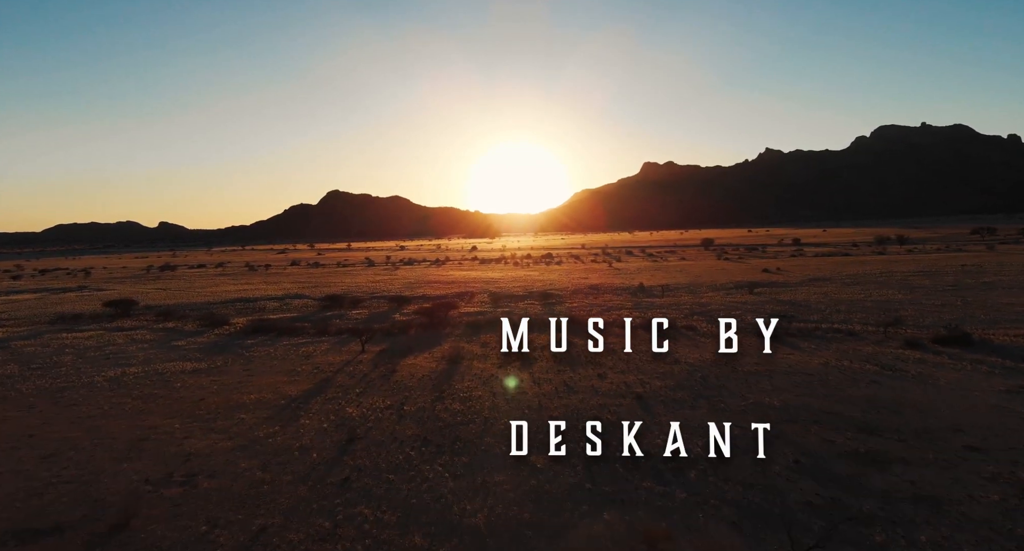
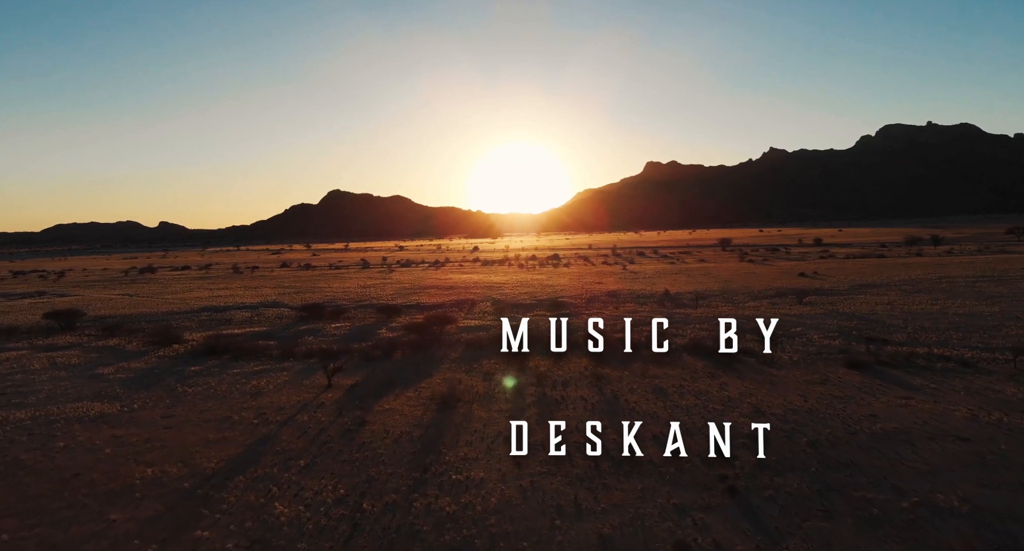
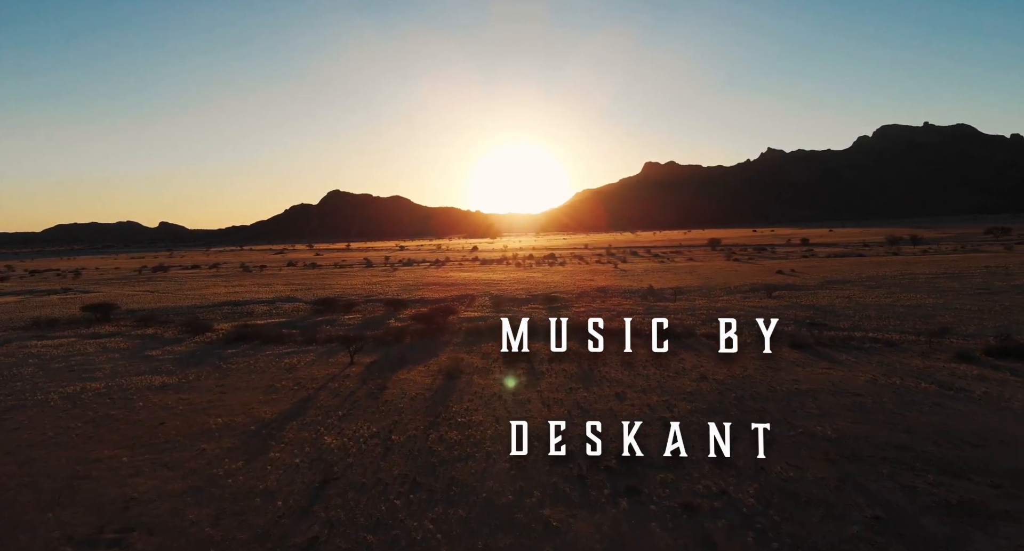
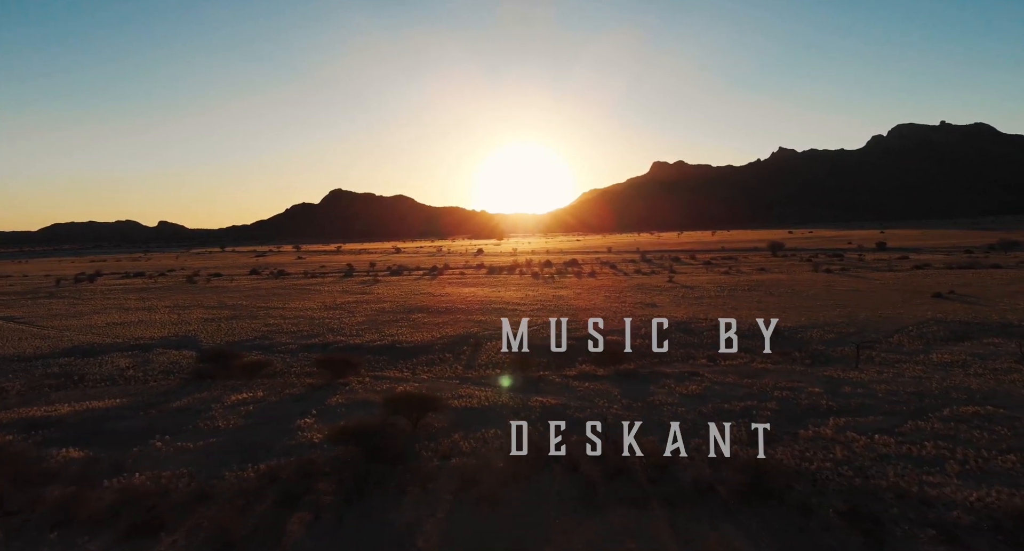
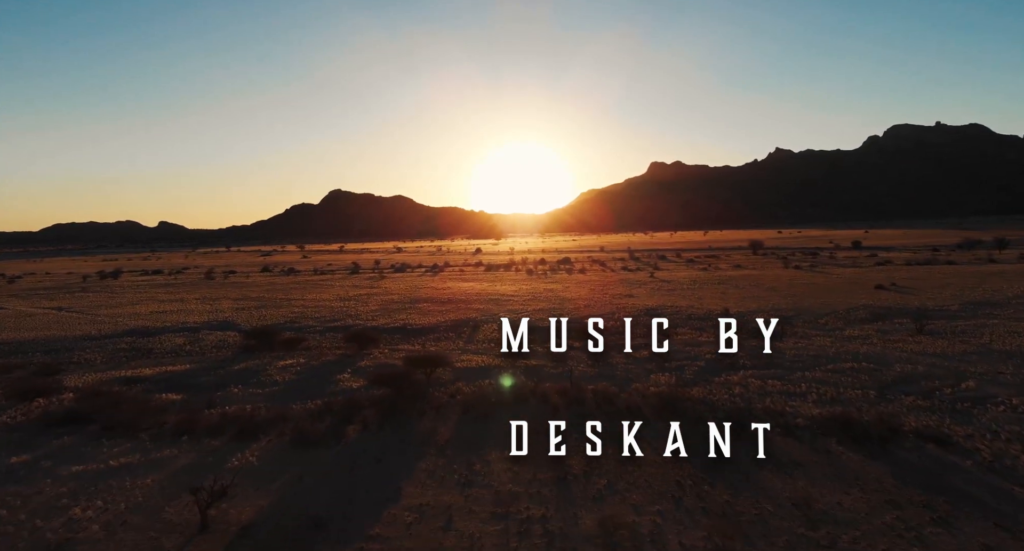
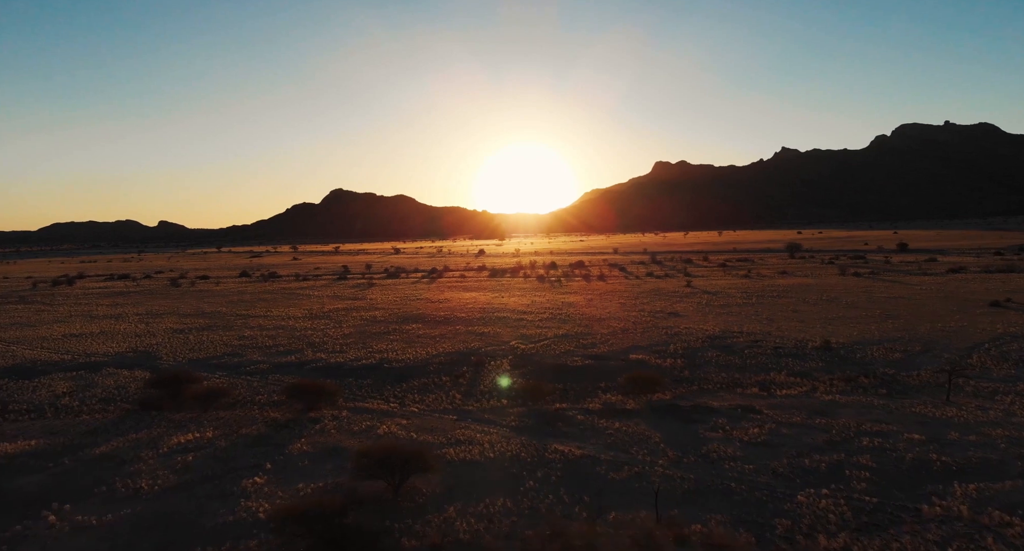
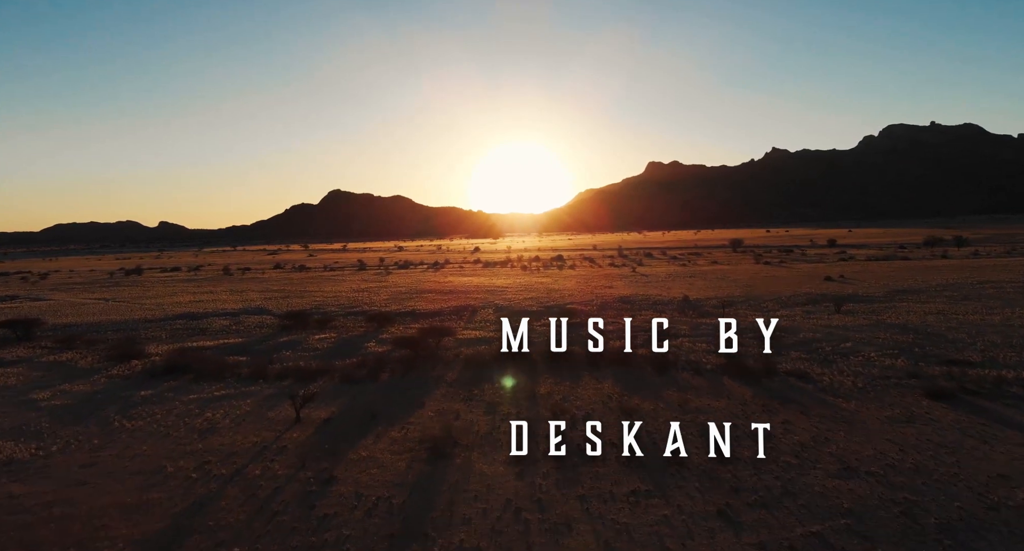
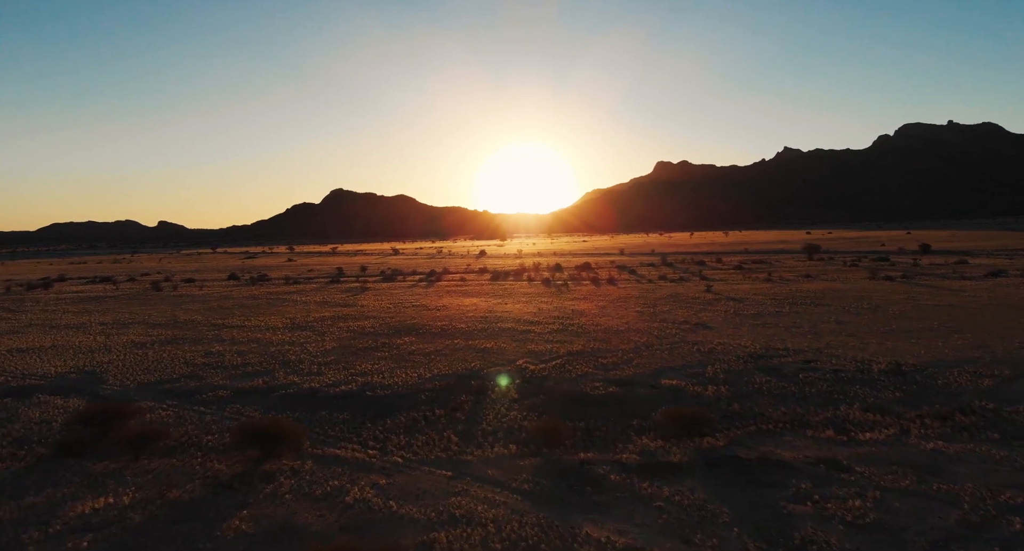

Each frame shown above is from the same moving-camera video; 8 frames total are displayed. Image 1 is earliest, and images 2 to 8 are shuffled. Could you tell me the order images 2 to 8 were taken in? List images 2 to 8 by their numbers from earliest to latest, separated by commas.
3, 2, 7, 5, 4, 6, 8
